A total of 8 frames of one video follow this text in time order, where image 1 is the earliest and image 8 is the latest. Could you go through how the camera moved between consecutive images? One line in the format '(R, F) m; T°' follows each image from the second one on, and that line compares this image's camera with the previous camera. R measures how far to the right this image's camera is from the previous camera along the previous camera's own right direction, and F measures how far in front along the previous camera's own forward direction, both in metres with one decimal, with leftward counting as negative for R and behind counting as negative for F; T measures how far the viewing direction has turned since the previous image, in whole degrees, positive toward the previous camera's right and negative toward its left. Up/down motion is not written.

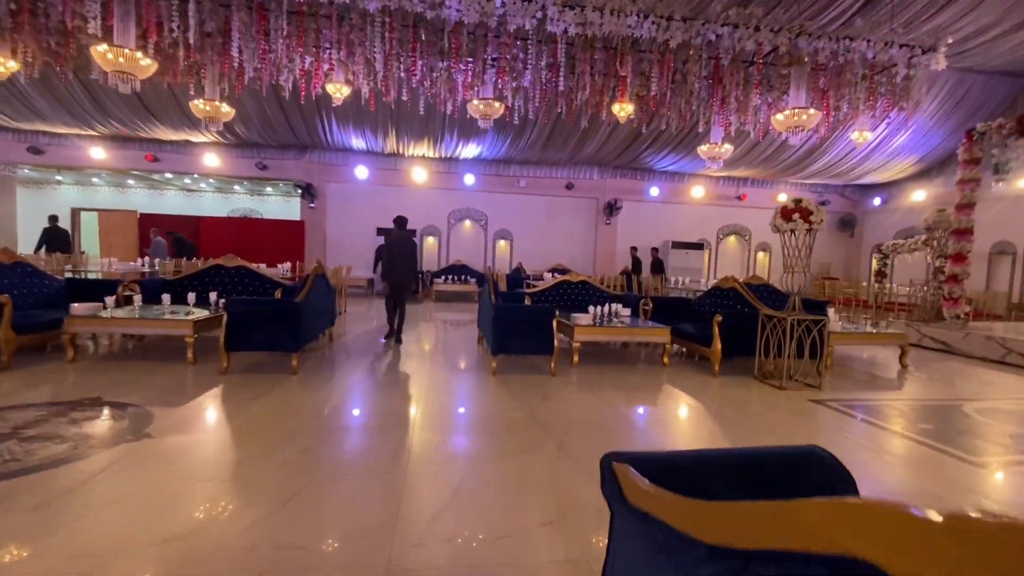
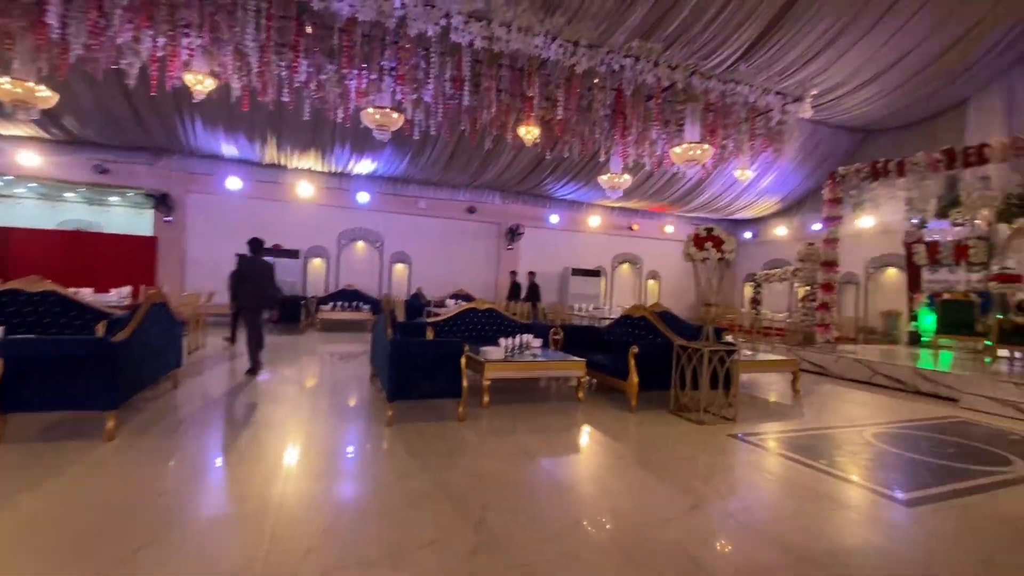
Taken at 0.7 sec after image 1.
(0.0, +0.6) m; +12°
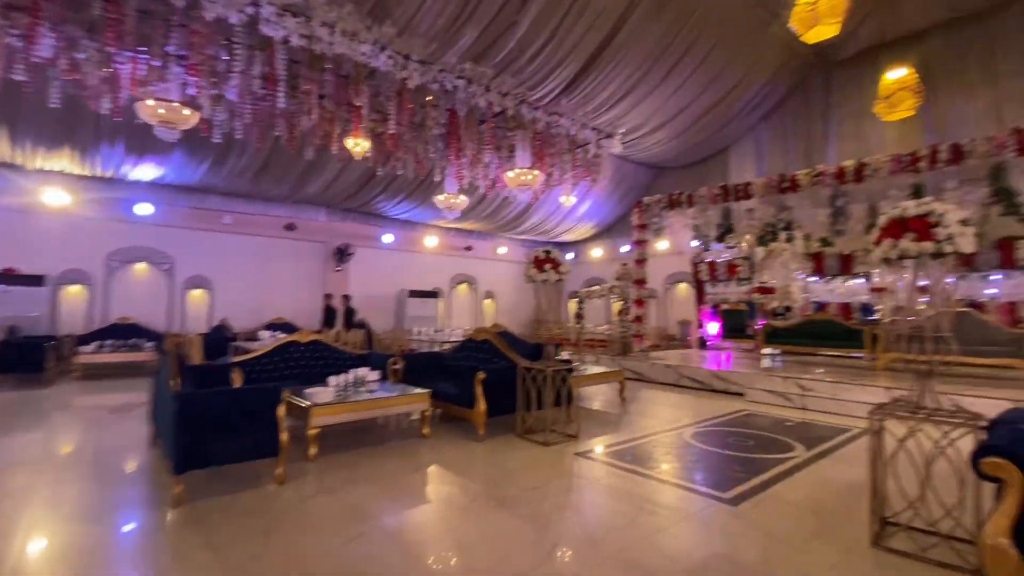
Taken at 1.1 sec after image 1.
(0.0, +0.4) m; +20°
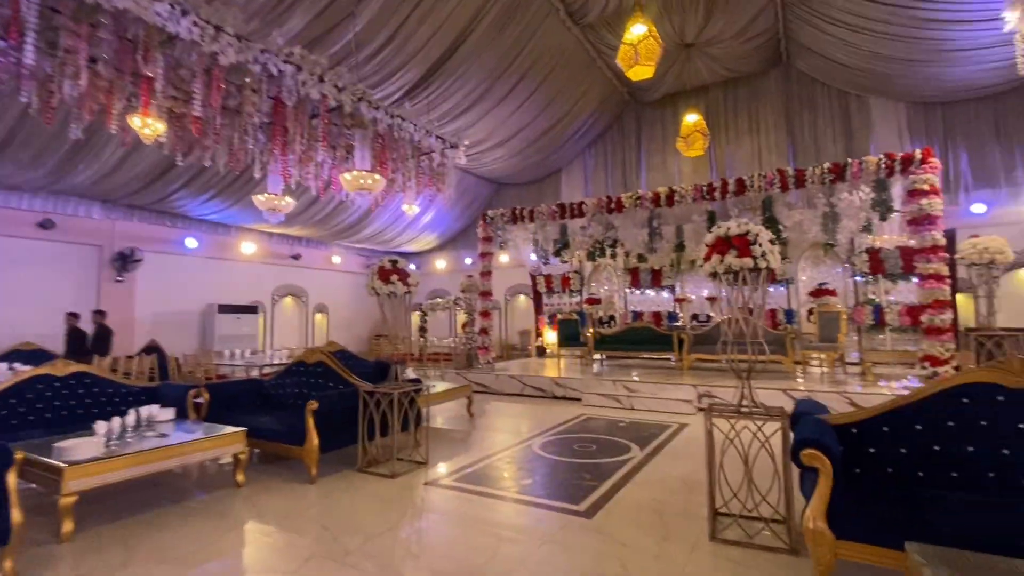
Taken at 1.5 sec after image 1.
(0.0, +0.3) m; +19°
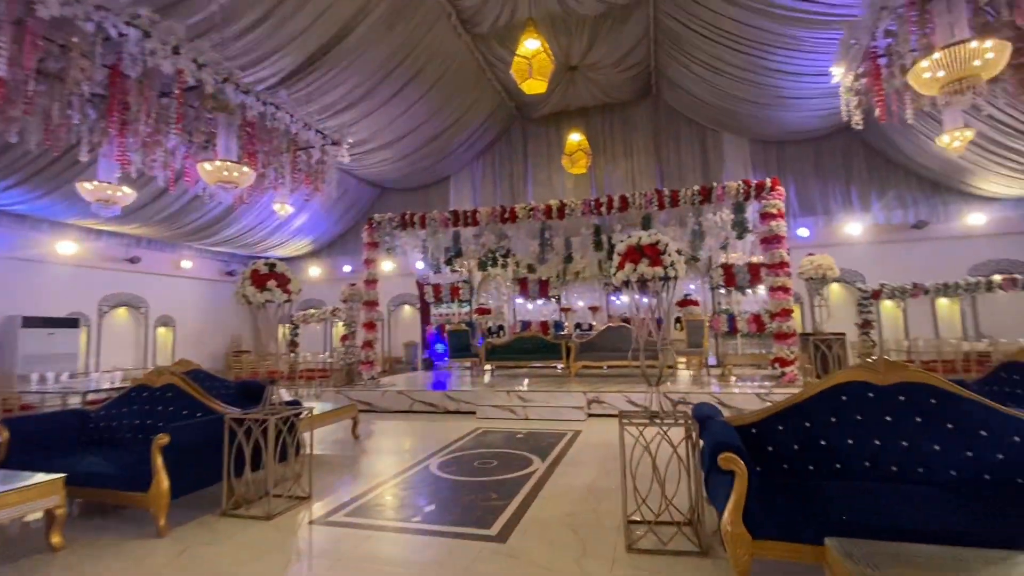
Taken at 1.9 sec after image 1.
(-0.2, +0.2) m; +14°
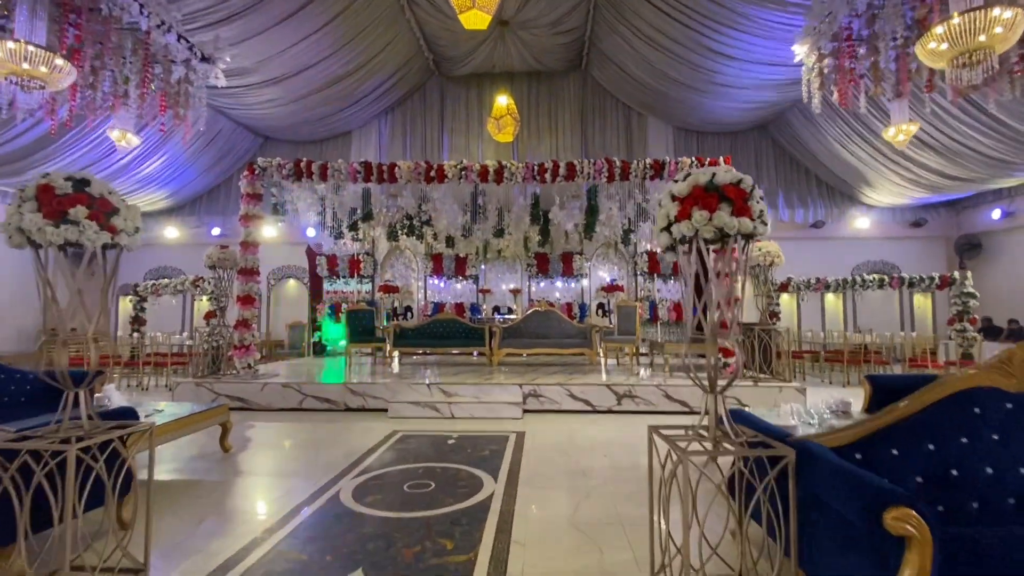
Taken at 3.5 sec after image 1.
(-0.4, +1.1) m; +13°
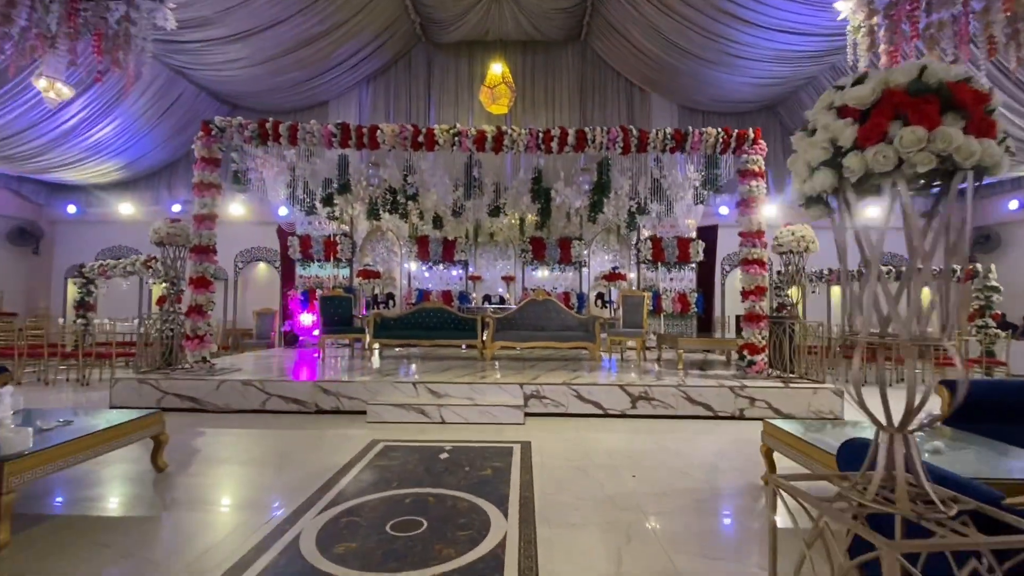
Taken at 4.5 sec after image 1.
(-0.2, +0.8) m; +2°
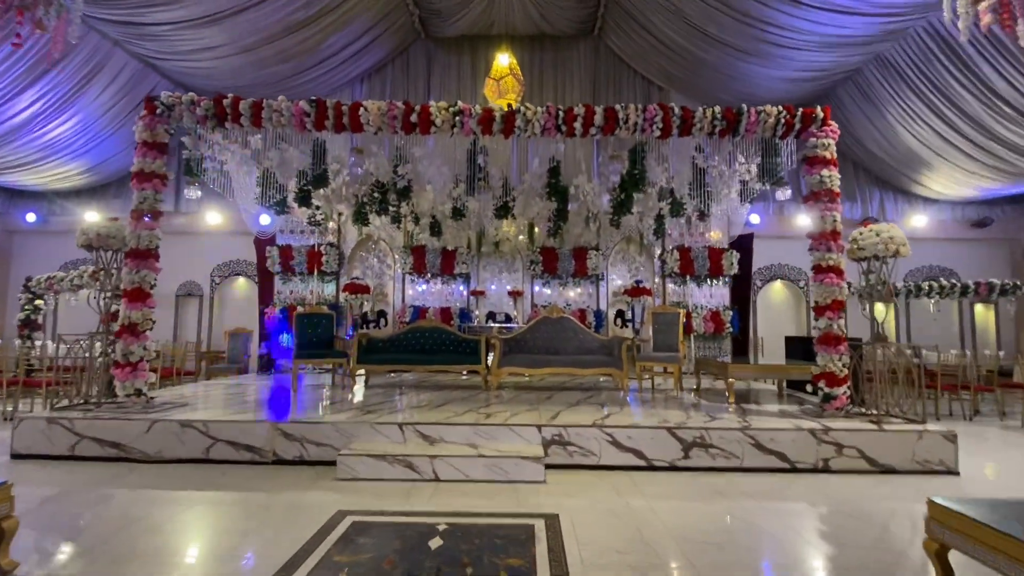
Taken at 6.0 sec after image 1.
(-0.1, +1.1) m; 0°
